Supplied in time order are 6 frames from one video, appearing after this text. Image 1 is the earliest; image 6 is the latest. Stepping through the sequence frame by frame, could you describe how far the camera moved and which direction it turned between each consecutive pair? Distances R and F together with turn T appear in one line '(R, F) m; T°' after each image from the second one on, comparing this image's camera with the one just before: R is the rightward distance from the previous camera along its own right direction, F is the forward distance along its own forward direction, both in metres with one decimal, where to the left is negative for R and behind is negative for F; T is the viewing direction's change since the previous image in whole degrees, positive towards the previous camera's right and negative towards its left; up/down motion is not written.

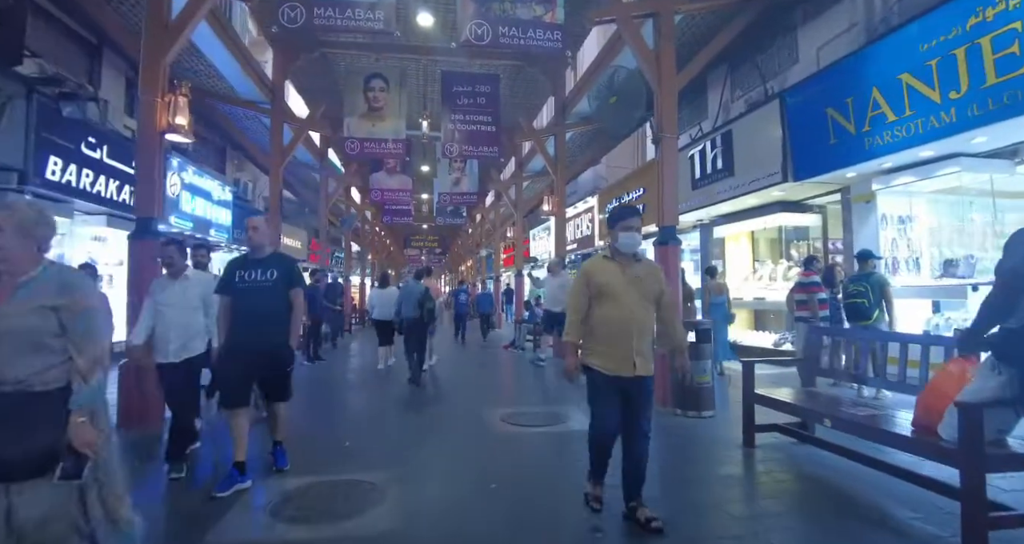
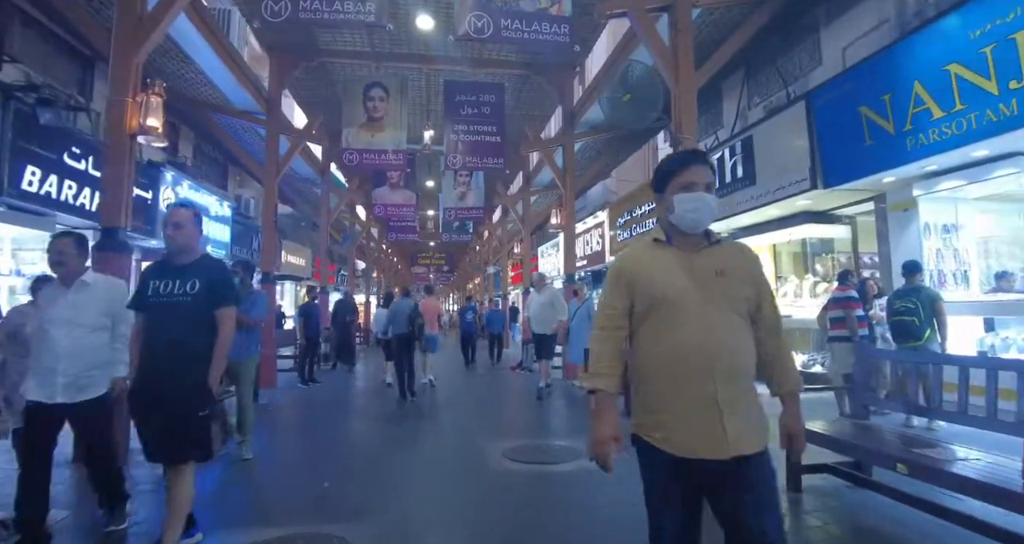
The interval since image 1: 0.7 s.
(+0.1, +0.6) m; -1°
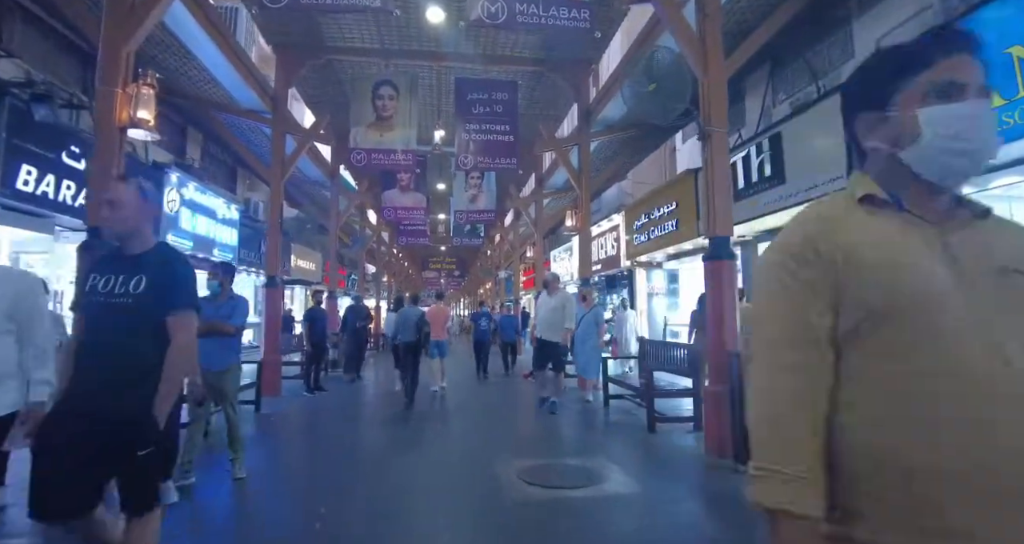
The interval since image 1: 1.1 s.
(0.0, +0.4) m; -1°
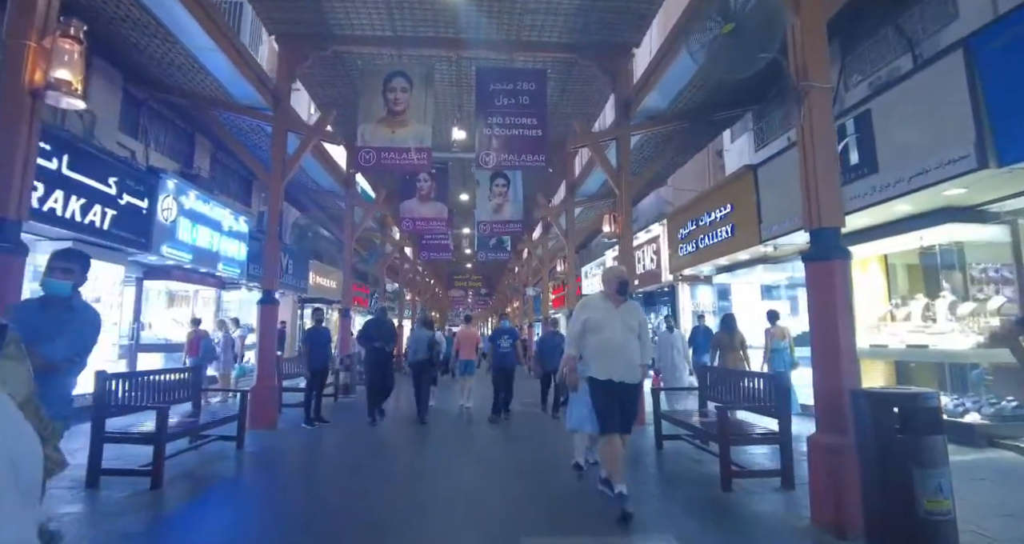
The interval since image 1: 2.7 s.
(0.0, +1.3) m; -3°
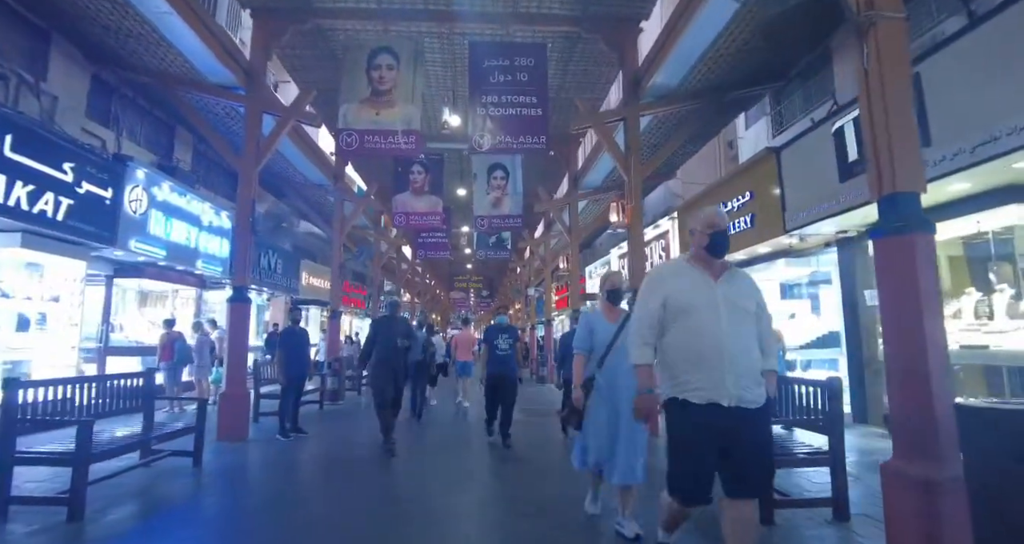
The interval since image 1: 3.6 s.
(+0.1, +0.8) m; 0°
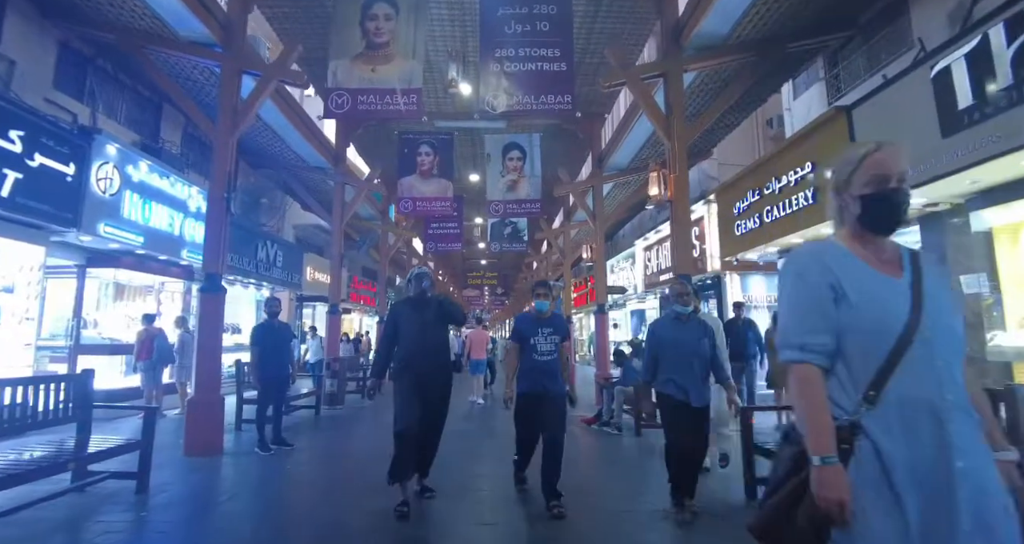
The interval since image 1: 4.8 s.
(-0.1, +1.2) m; -2°
